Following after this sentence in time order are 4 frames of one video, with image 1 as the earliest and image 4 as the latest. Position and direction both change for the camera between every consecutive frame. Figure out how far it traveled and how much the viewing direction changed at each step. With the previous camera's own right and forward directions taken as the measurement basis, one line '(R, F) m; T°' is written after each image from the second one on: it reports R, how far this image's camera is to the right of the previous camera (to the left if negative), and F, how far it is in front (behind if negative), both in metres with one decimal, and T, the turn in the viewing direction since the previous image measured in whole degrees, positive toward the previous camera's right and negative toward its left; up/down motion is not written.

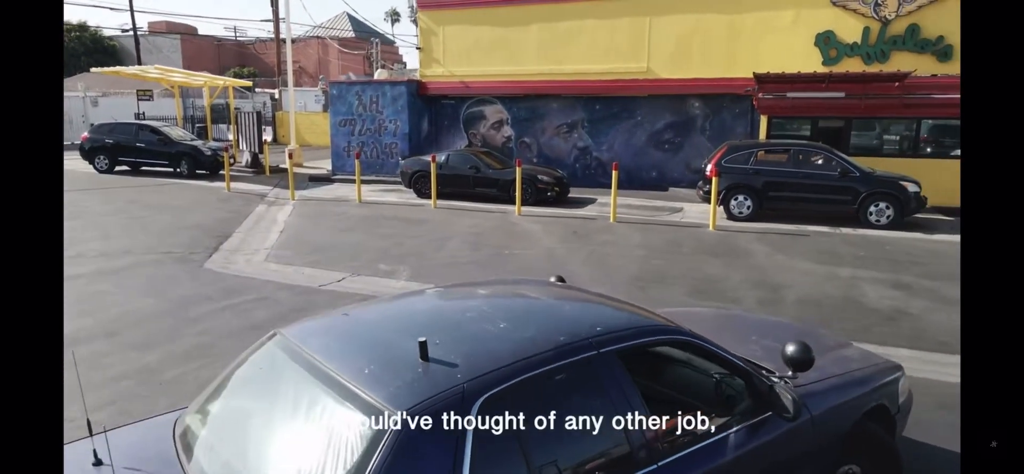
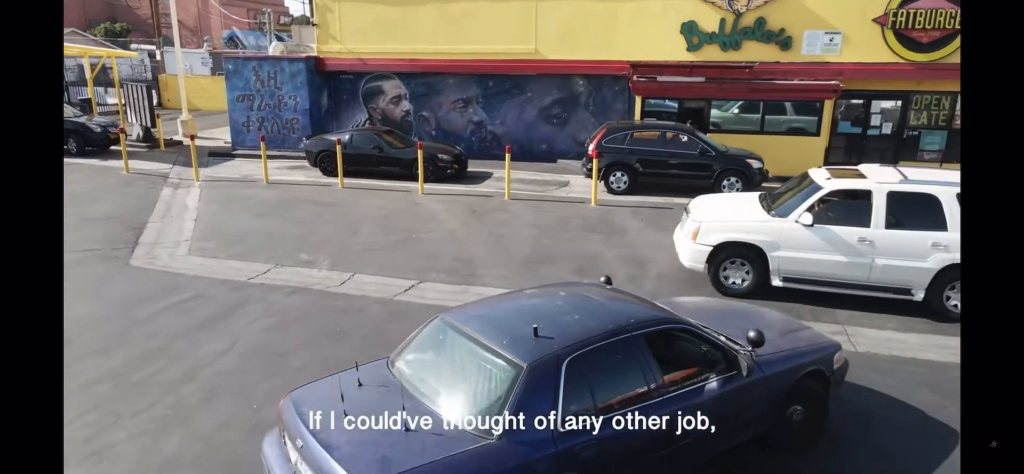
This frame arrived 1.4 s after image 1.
(-0.2, -1.3) m; +9°
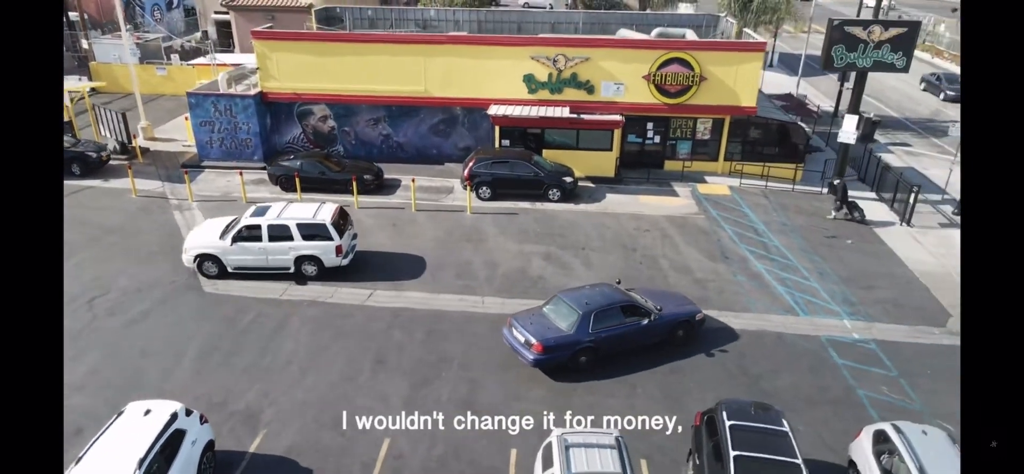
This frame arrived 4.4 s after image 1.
(-0.2, -8.0) m; +9°
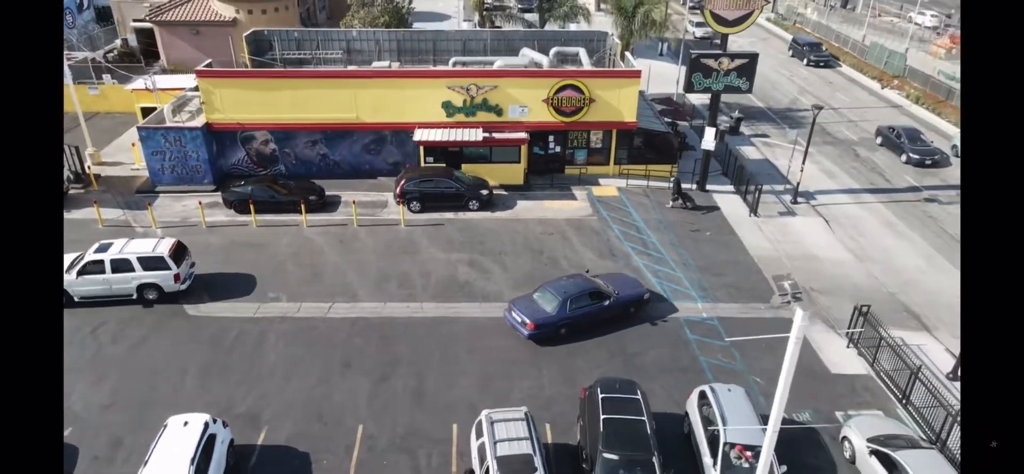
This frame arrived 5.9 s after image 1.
(-0.2, -4.4) m; +6°
